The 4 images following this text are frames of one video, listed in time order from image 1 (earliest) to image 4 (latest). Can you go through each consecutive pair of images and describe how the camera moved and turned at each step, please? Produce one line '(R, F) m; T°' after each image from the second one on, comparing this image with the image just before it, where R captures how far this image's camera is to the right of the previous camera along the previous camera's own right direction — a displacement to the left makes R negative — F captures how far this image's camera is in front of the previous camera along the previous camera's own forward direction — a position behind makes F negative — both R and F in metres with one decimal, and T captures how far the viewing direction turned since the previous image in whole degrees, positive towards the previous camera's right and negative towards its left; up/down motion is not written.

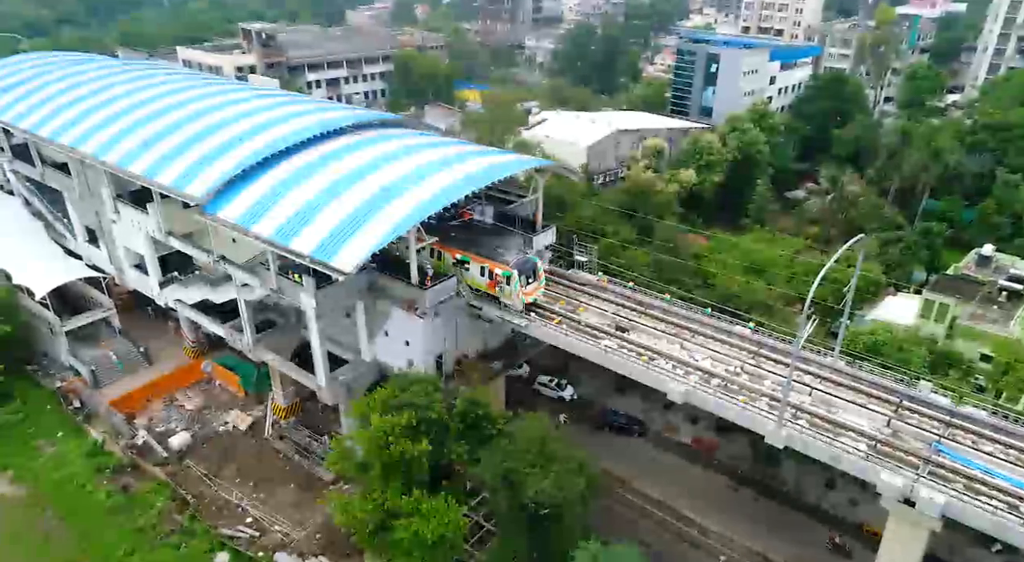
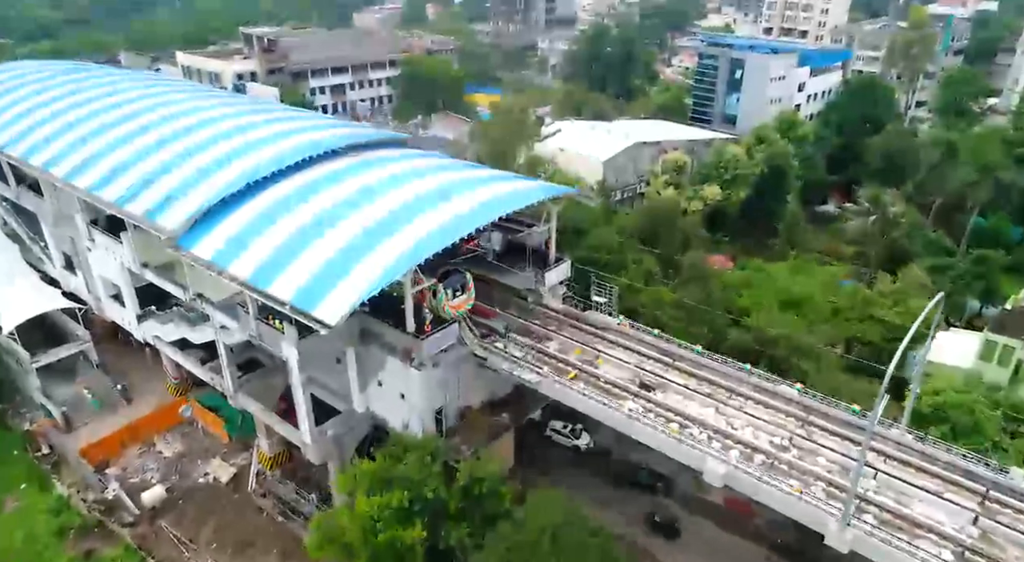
(+0.1, +2.6) m; -1°
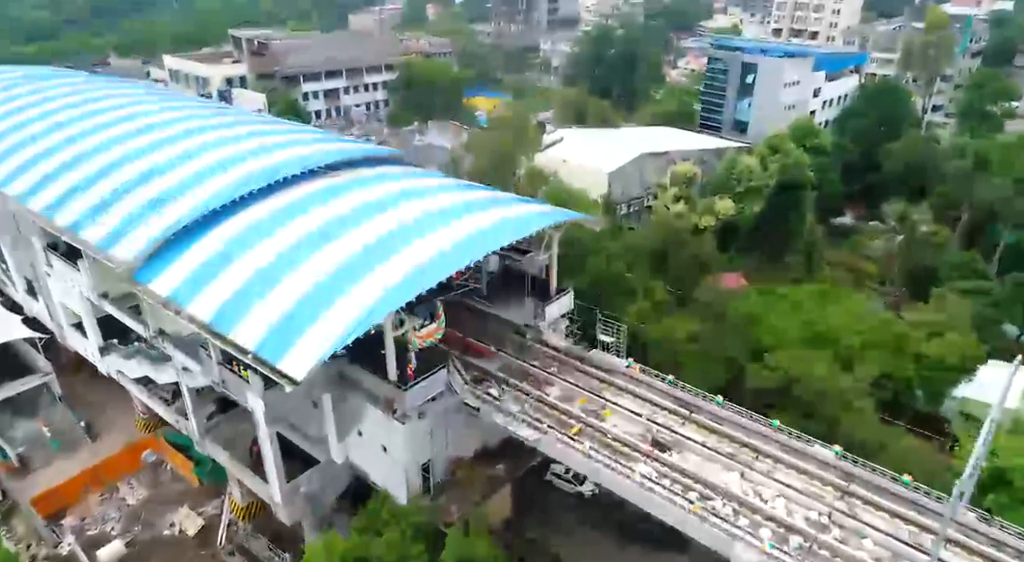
(+0.2, +2.2) m; 0°
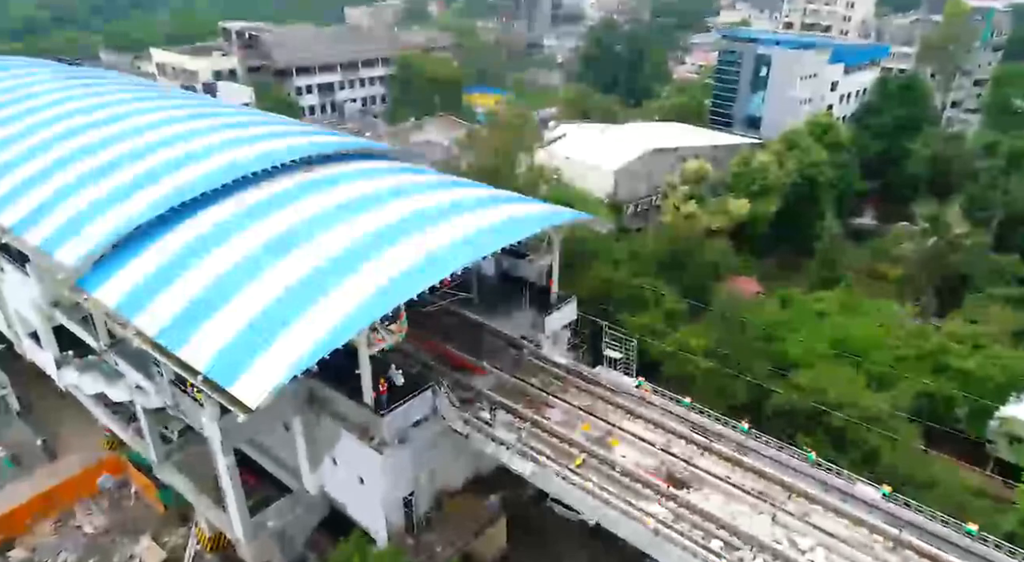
(+0.2, +2.1) m; 0°
